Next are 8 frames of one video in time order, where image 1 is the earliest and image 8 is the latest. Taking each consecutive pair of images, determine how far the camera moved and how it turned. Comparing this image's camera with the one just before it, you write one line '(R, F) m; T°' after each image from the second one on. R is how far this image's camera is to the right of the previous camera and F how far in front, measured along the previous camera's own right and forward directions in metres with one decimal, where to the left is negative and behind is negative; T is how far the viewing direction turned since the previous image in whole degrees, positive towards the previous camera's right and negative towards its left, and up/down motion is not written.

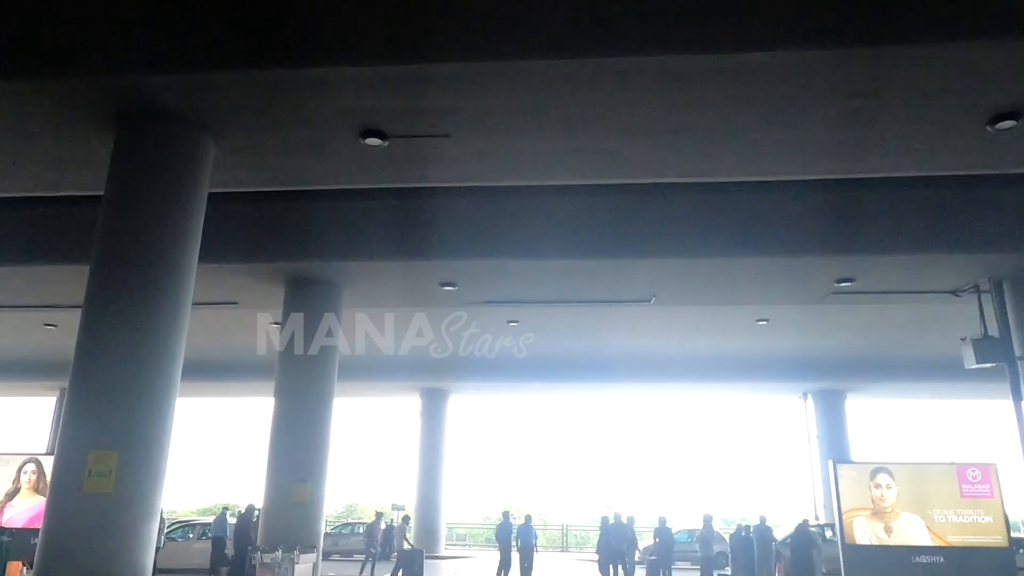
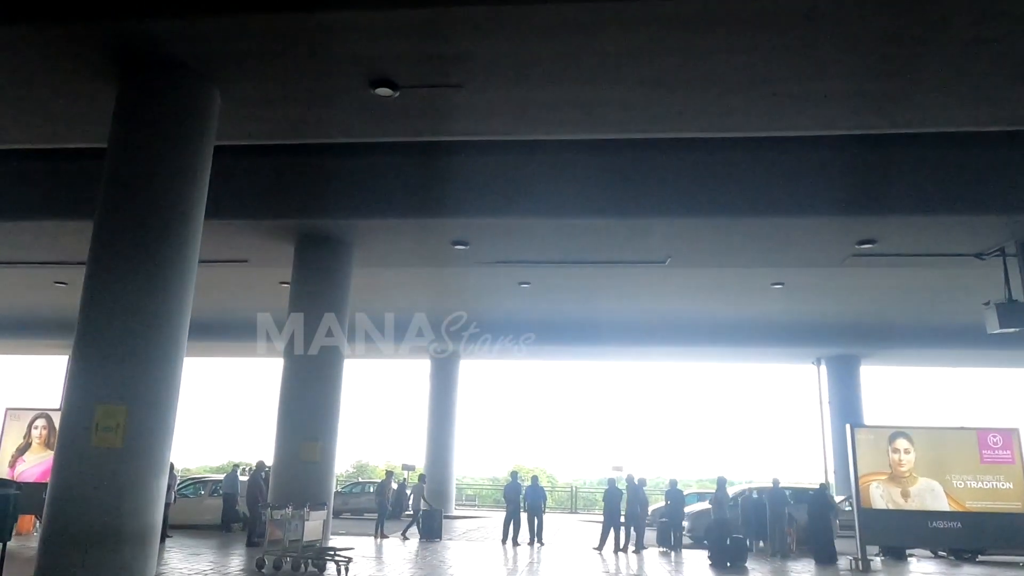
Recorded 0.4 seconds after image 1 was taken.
(-0.1, +0.2) m; -1°
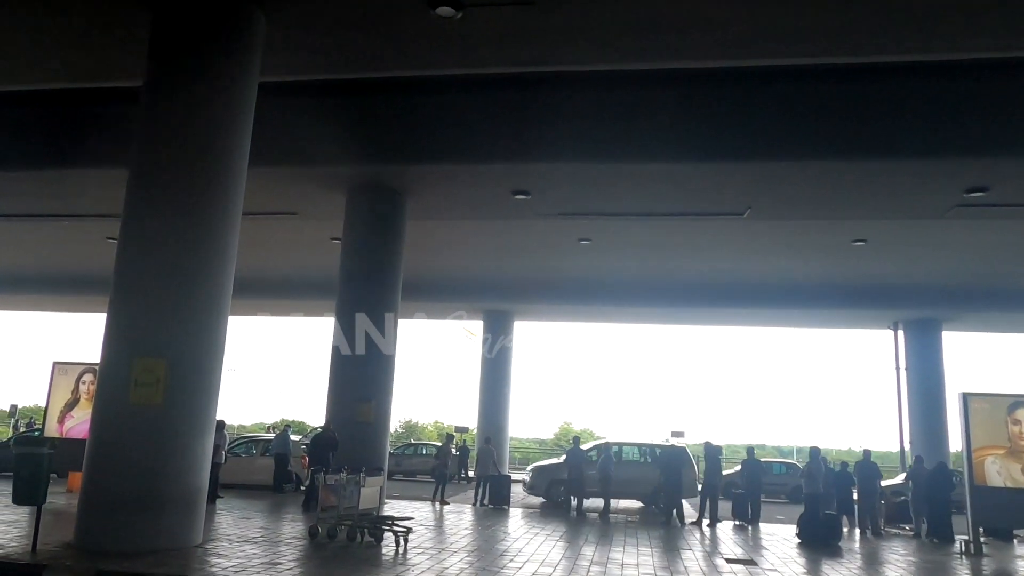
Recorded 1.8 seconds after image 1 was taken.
(-0.3, +0.9) m; -4°
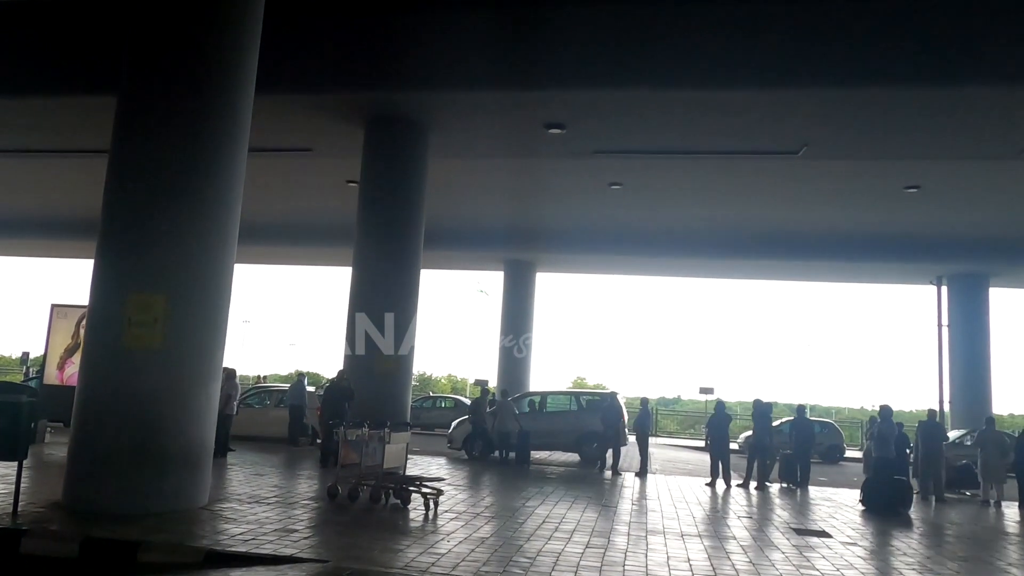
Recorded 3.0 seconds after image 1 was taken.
(-0.3, +1.0) m; -1°
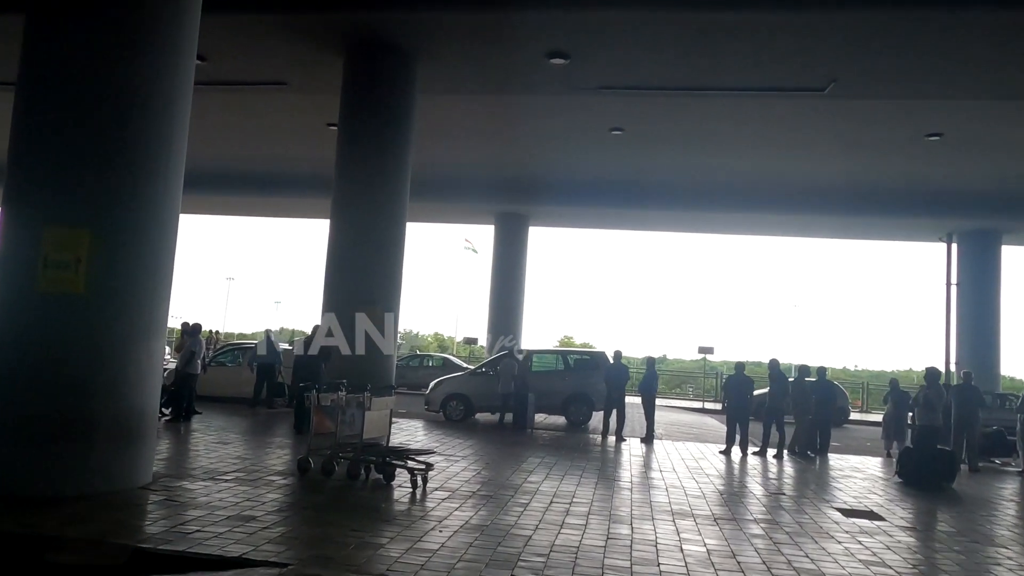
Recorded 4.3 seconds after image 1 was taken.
(-0.1, +1.1) m; +1°
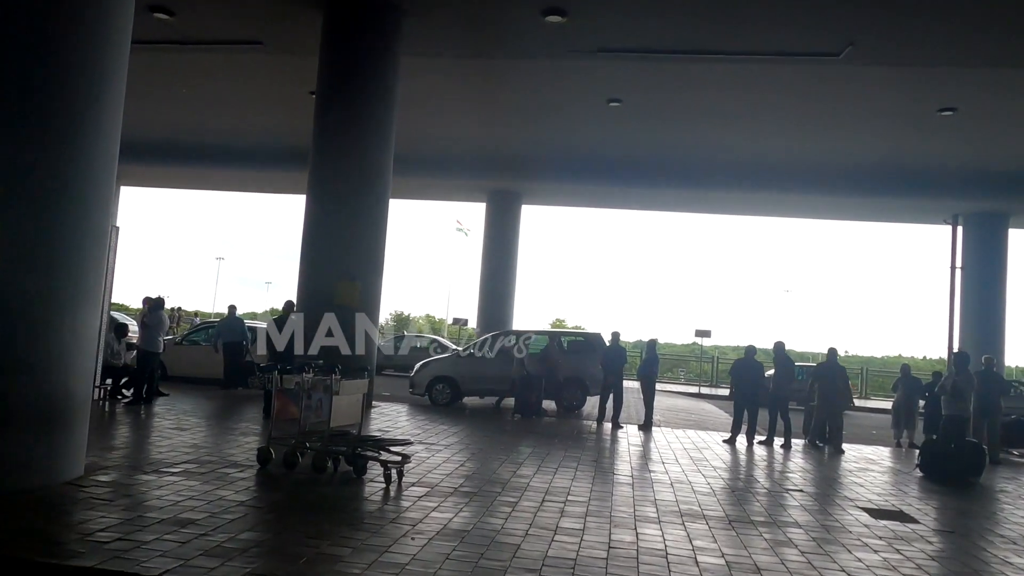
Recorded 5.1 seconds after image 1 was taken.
(0.0, +0.7) m; +1°
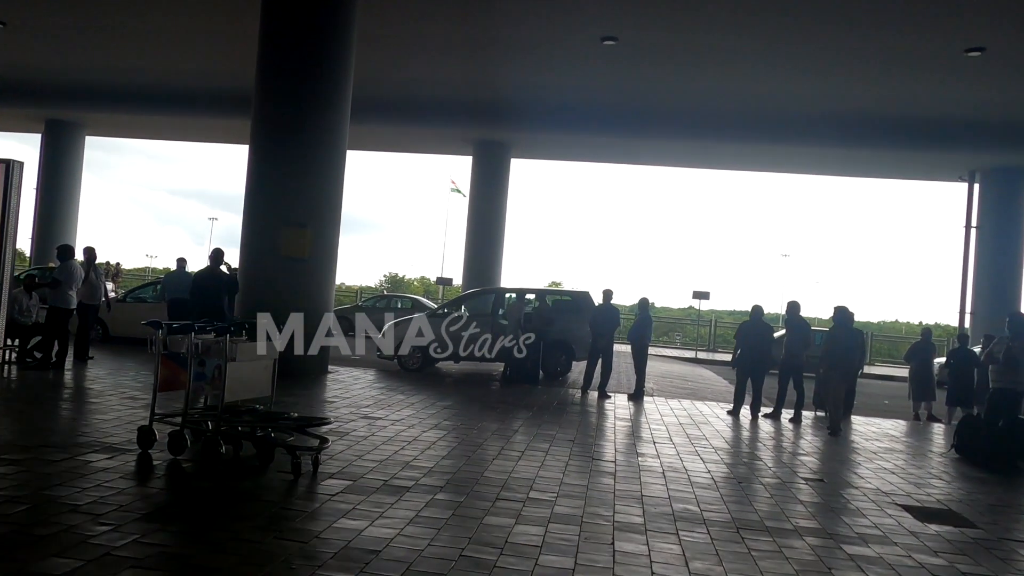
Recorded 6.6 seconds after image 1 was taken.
(+0.3, +1.2) m; 0°
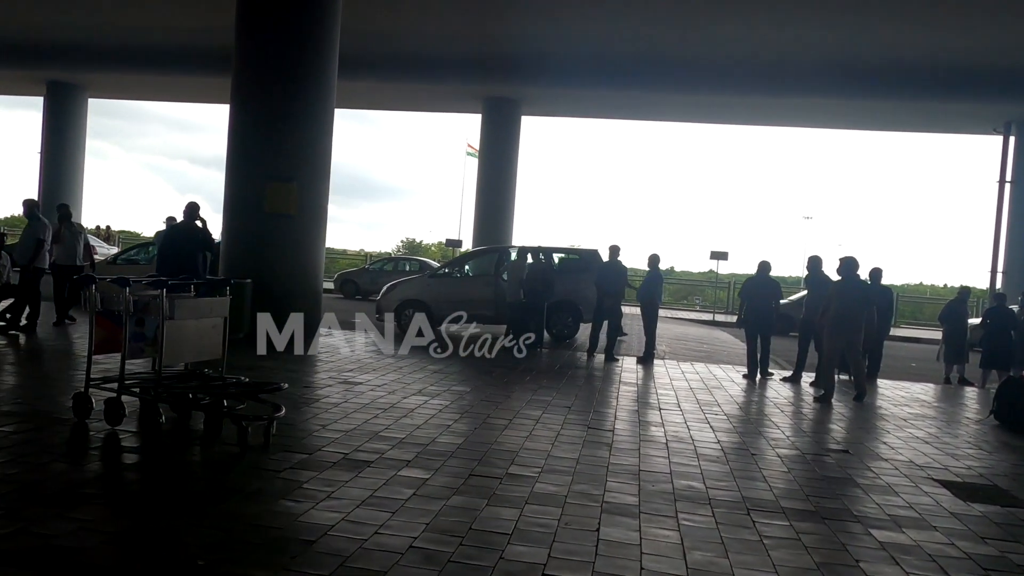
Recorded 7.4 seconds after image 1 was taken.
(+0.2, +0.6) m; -1°
